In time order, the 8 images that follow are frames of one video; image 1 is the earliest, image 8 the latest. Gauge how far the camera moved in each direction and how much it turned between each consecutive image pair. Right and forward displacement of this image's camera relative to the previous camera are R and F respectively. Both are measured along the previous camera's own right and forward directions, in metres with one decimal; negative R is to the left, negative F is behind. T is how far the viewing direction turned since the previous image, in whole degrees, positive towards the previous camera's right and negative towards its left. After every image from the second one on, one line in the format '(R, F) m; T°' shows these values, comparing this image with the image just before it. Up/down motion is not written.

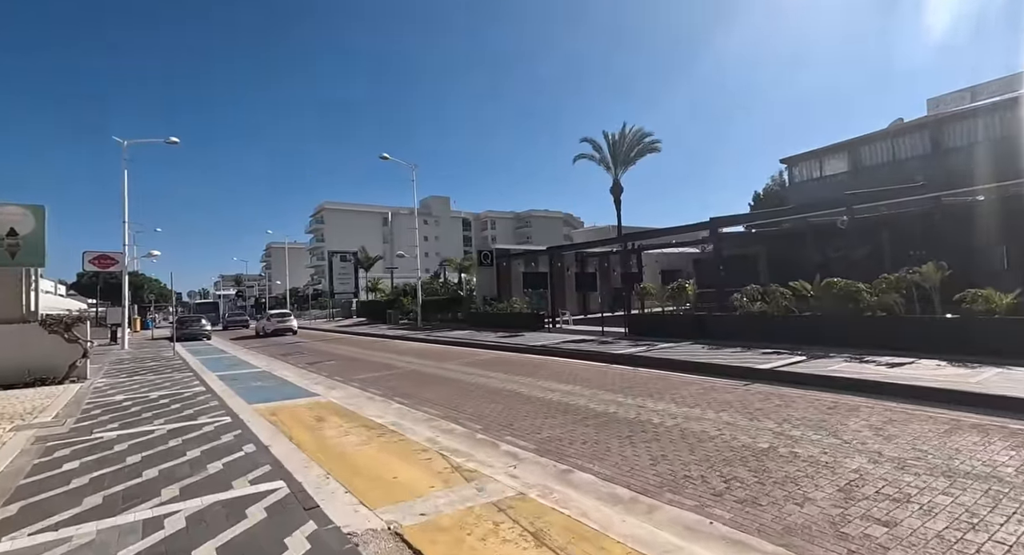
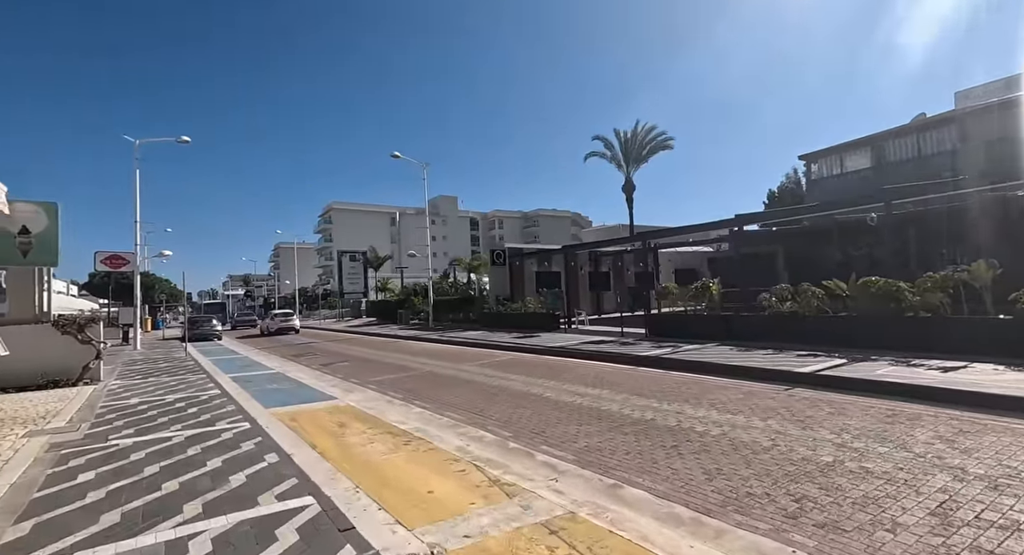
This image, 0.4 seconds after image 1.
(-0.3, +0.4) m; -1°
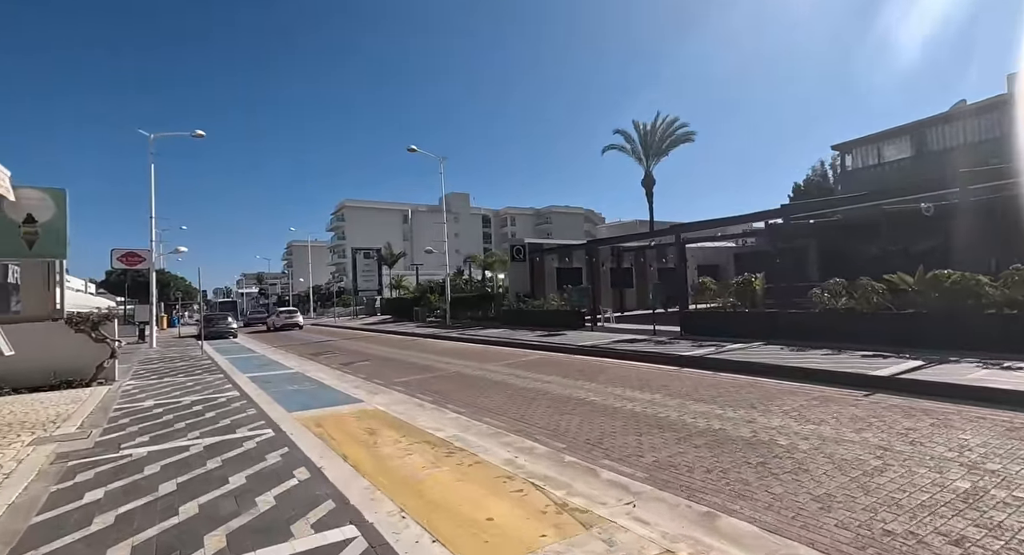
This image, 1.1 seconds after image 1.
(-0.5, +0.7) m; -1°
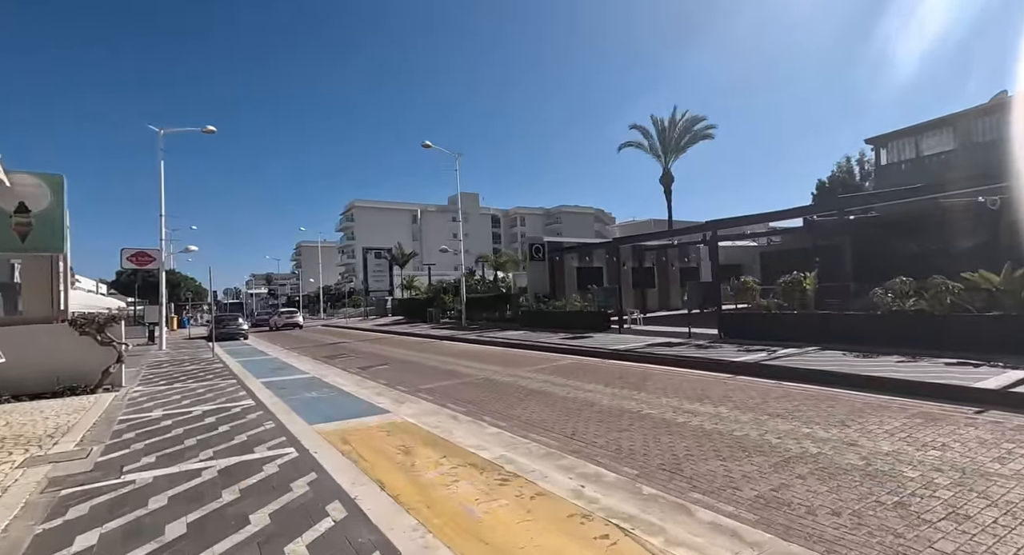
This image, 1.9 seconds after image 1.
(-0.6, +0.9) m; -1°
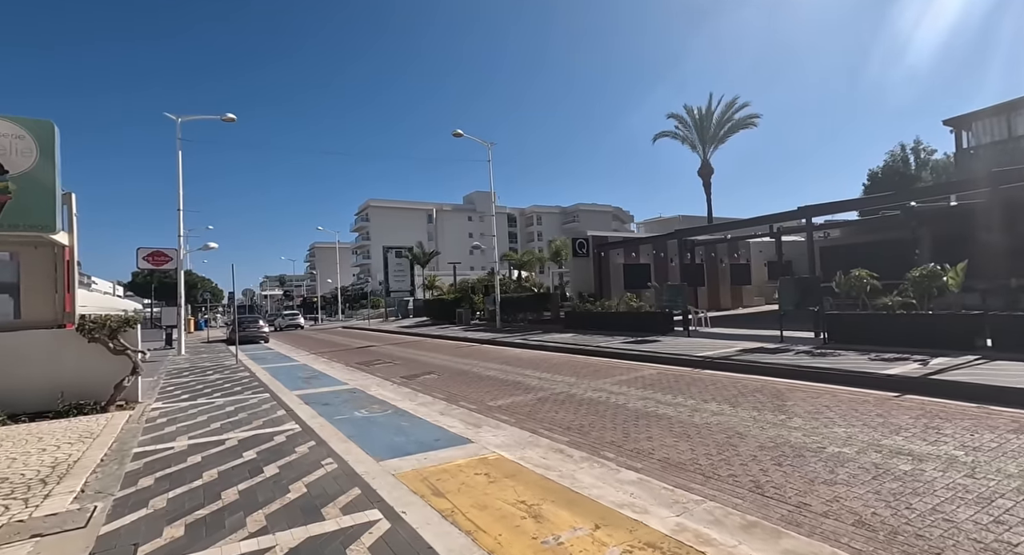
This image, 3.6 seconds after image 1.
(-1.4, +1.9) m; -1°
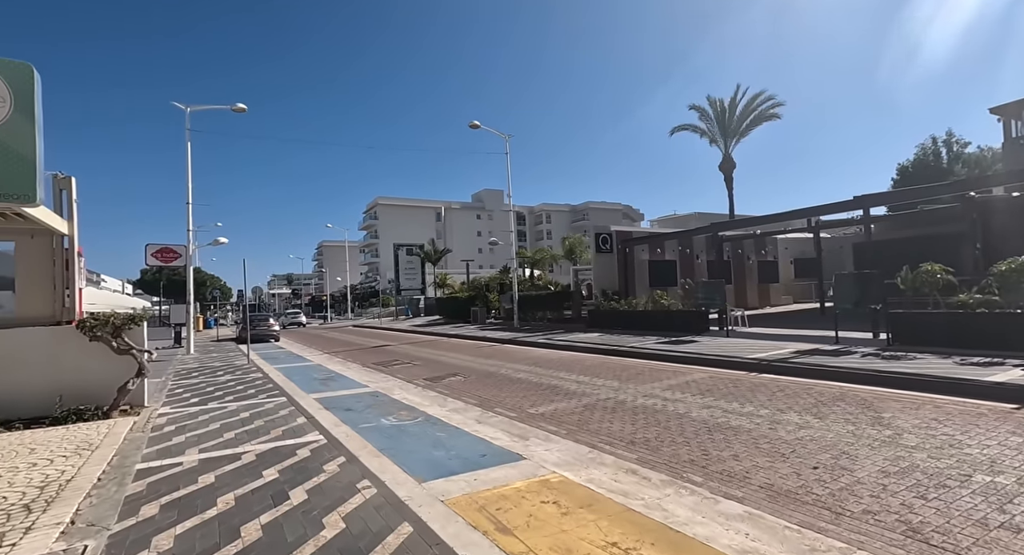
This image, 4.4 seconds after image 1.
(-0.6, +1.0) m; -1°
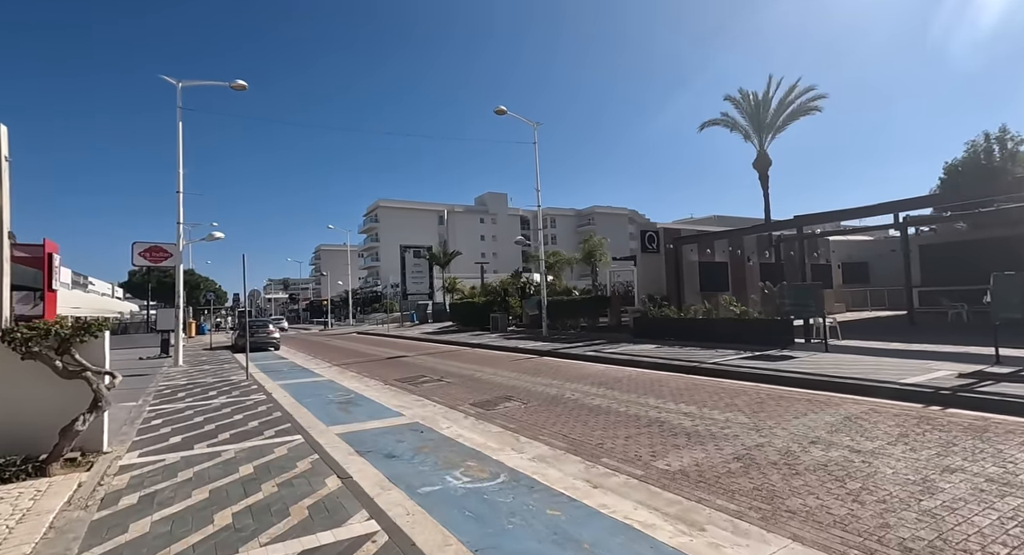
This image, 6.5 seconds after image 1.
(-1.5, +2.7) m; 0°
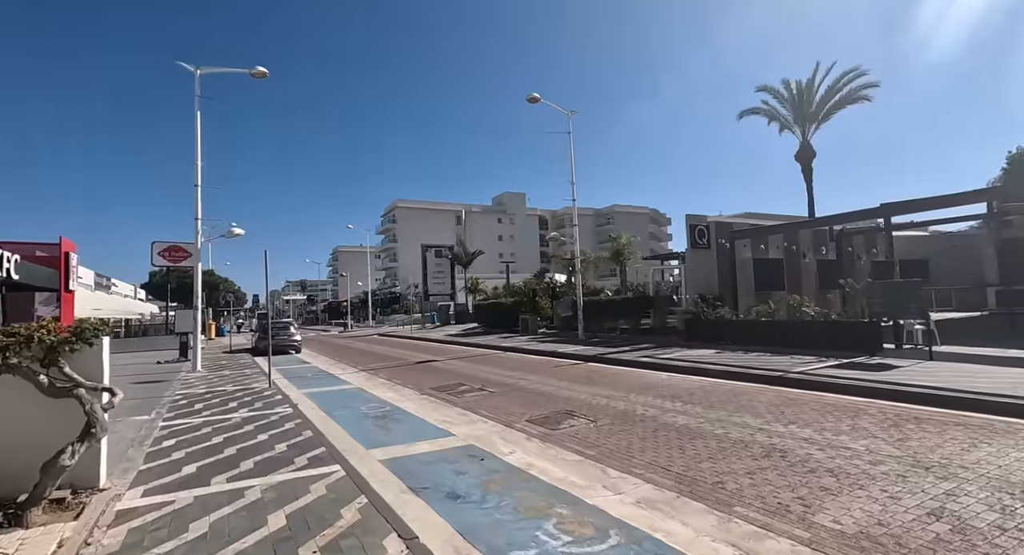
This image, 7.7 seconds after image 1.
(-0.9, +1.5) m; -2°
